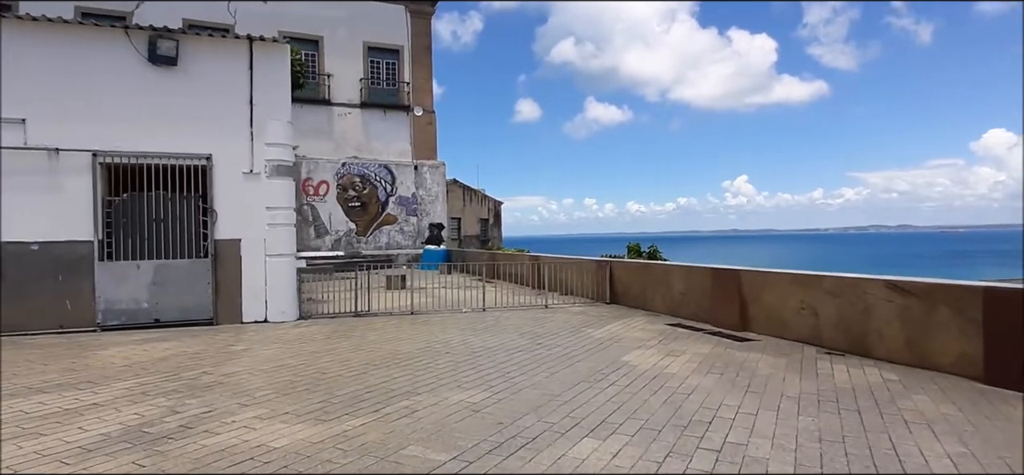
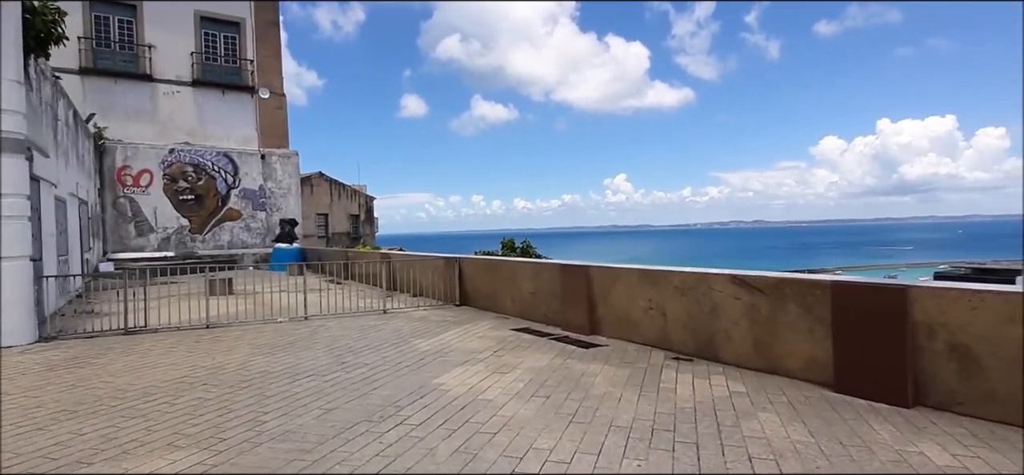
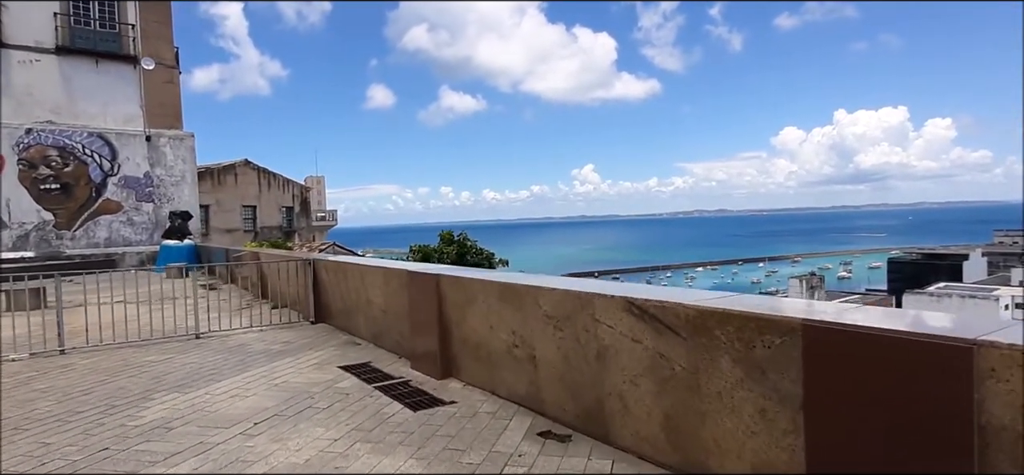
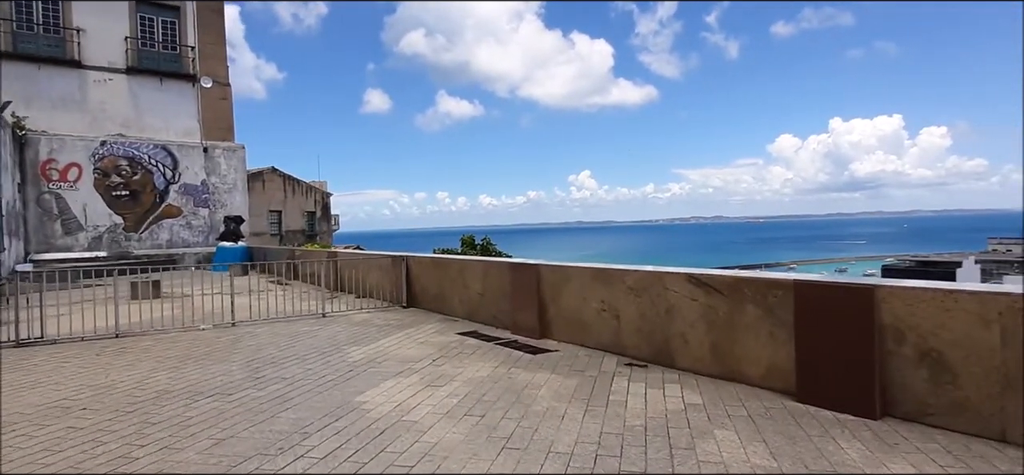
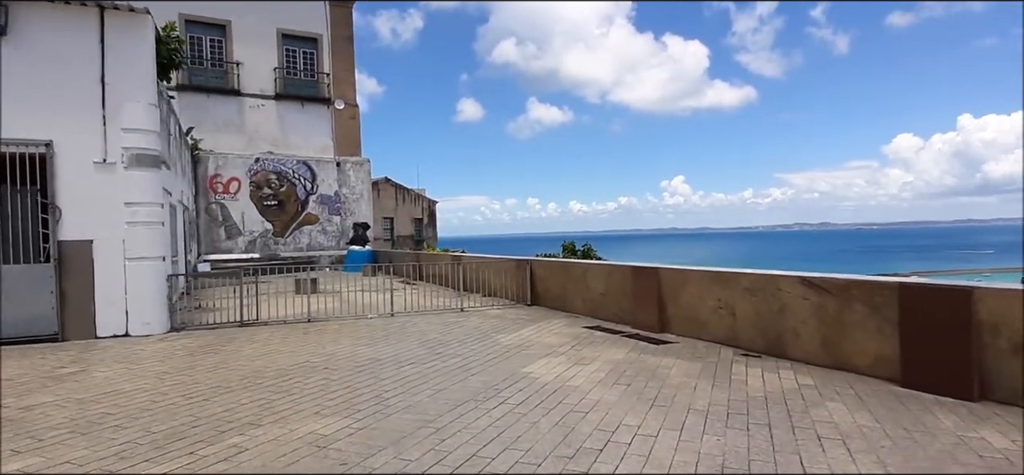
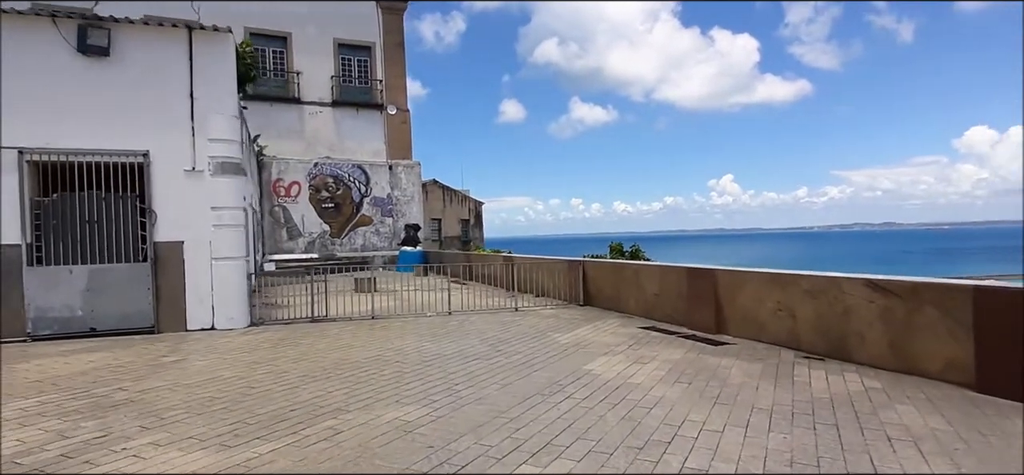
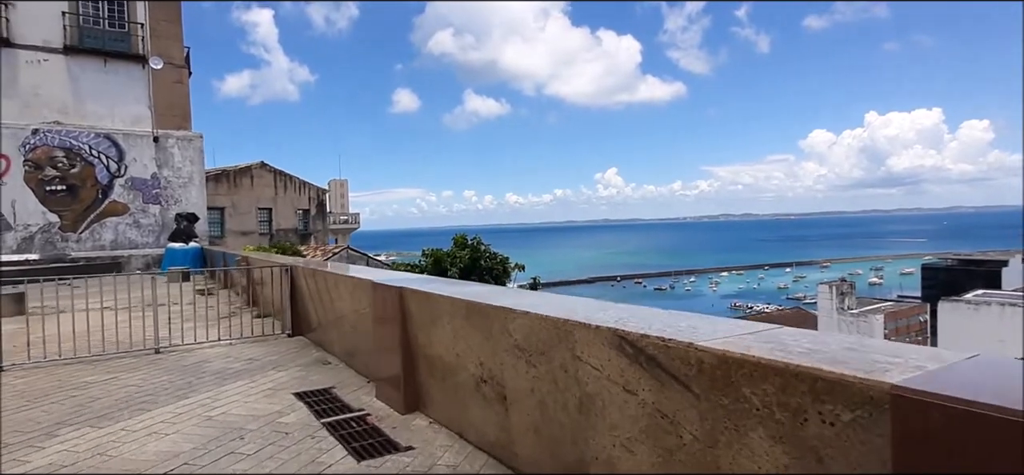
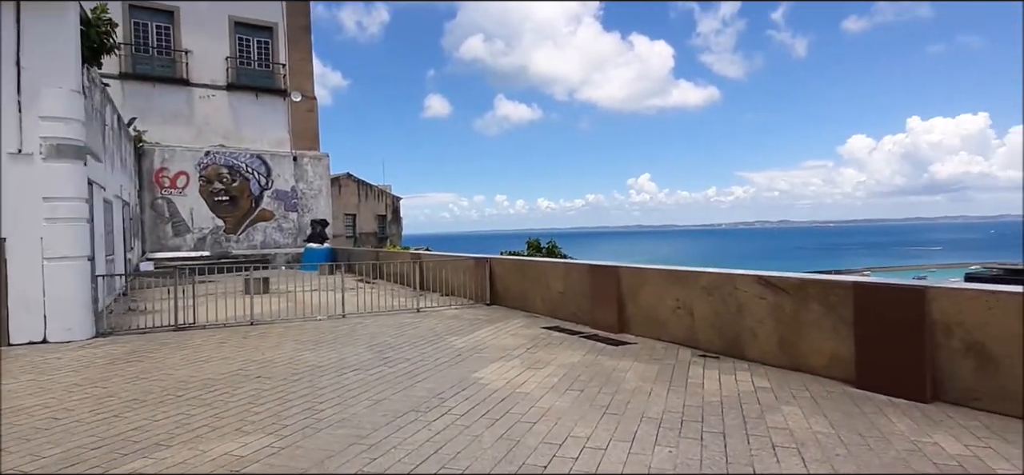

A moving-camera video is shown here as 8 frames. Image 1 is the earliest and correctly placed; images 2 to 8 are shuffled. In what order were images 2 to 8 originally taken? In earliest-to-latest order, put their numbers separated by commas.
6, 5, 8, 2, 4, 3, 7
